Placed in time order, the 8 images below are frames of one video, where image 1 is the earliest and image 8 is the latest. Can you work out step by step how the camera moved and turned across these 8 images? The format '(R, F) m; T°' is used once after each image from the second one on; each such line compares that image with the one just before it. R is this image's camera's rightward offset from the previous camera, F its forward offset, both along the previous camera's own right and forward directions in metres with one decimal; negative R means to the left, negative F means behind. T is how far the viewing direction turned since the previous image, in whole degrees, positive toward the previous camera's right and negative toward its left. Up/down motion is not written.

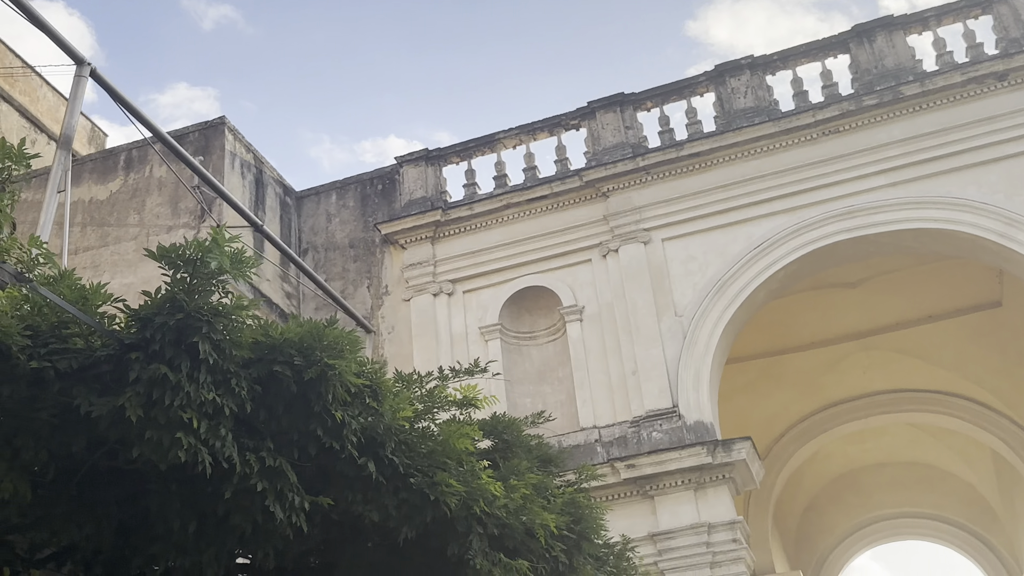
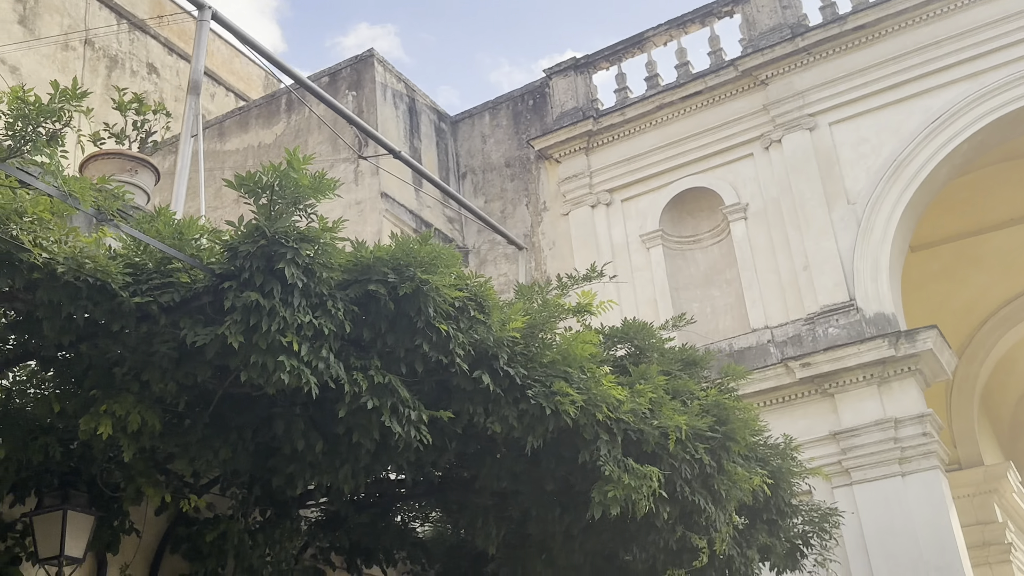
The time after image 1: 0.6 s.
(+0.3, +0.2) m; -11°
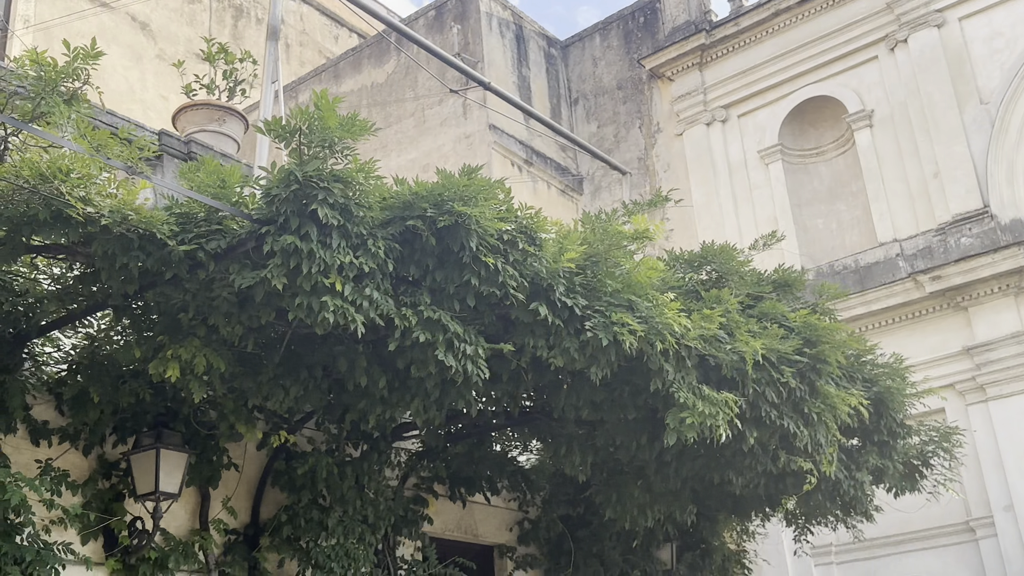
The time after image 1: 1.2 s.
(+0.3, +0.1) m; -8°
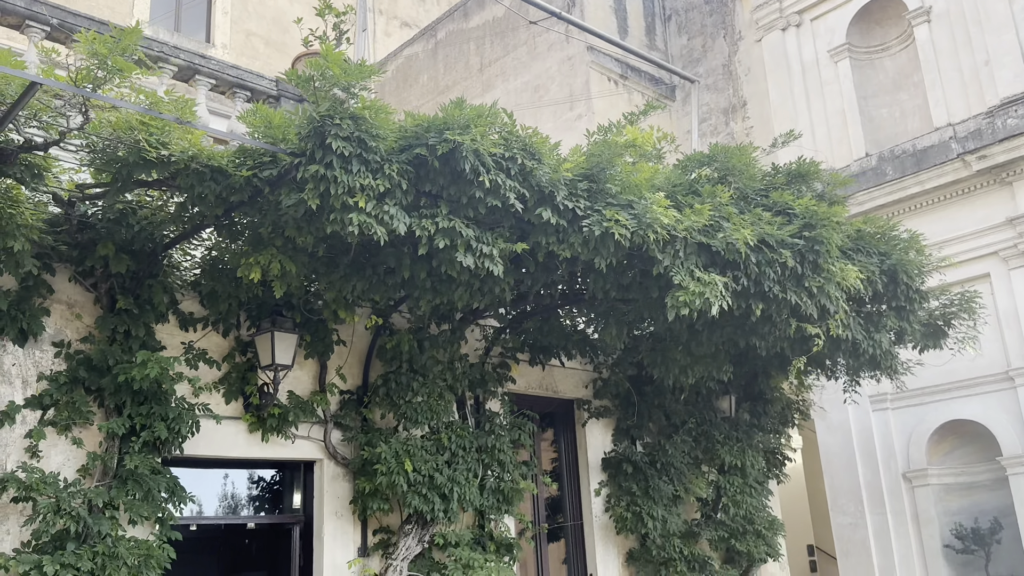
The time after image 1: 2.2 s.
(+0.6, -0.9) m; -8°
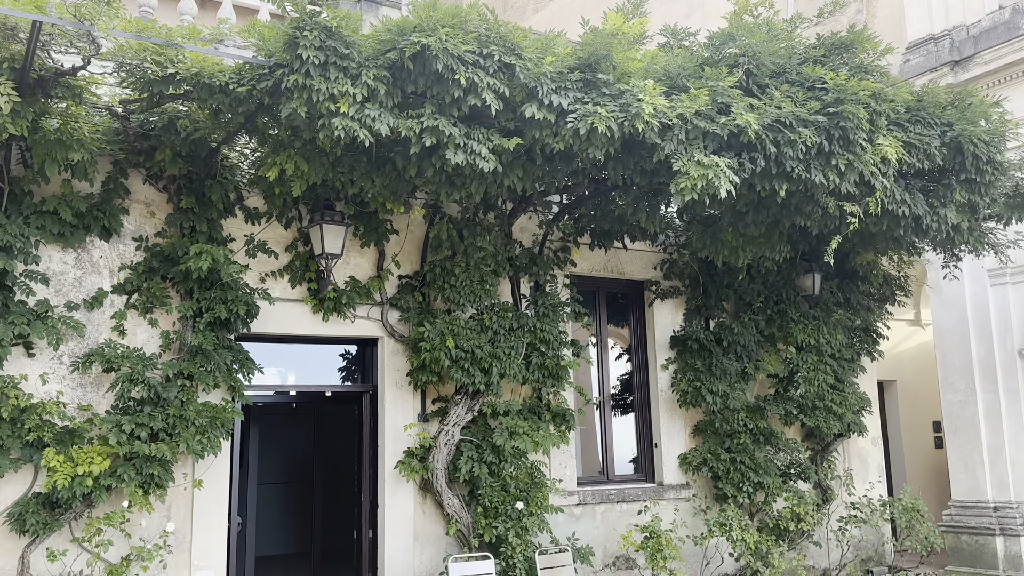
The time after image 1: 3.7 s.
(+1.1, -0.2) m; -12°
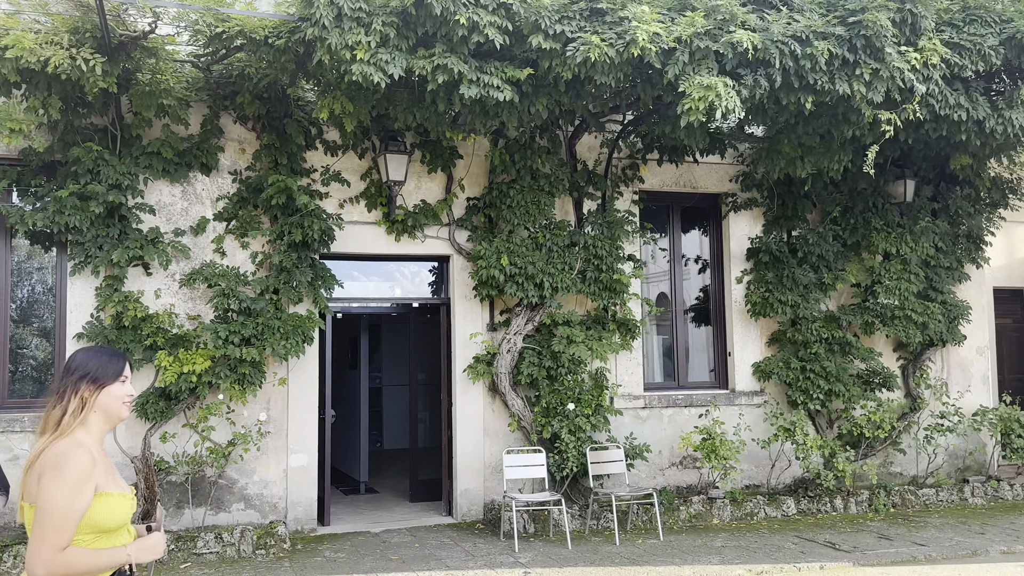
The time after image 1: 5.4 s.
(+1.1, -0.4) m; -12°
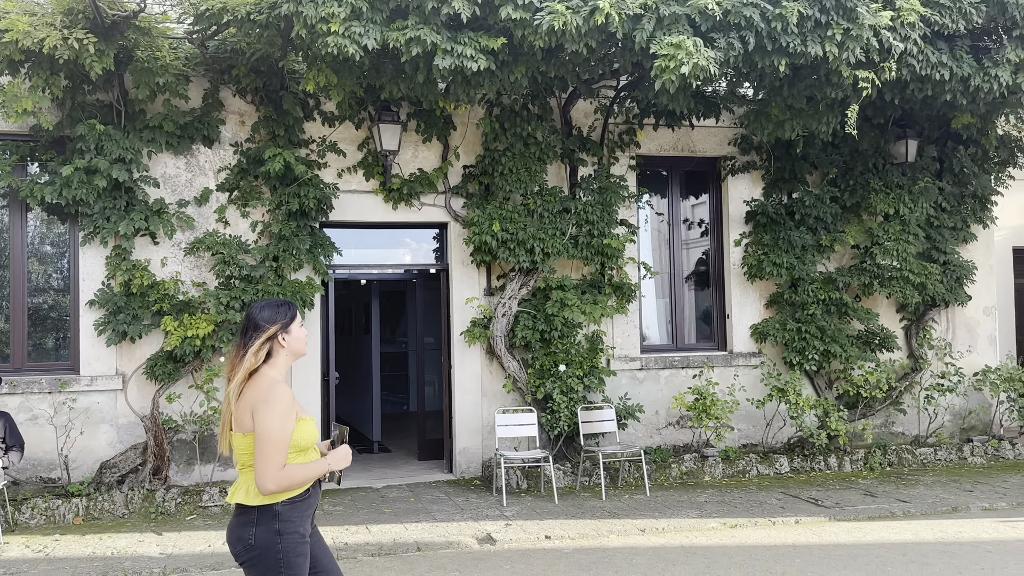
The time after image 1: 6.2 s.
(+0.5, -0.2) m; -3°
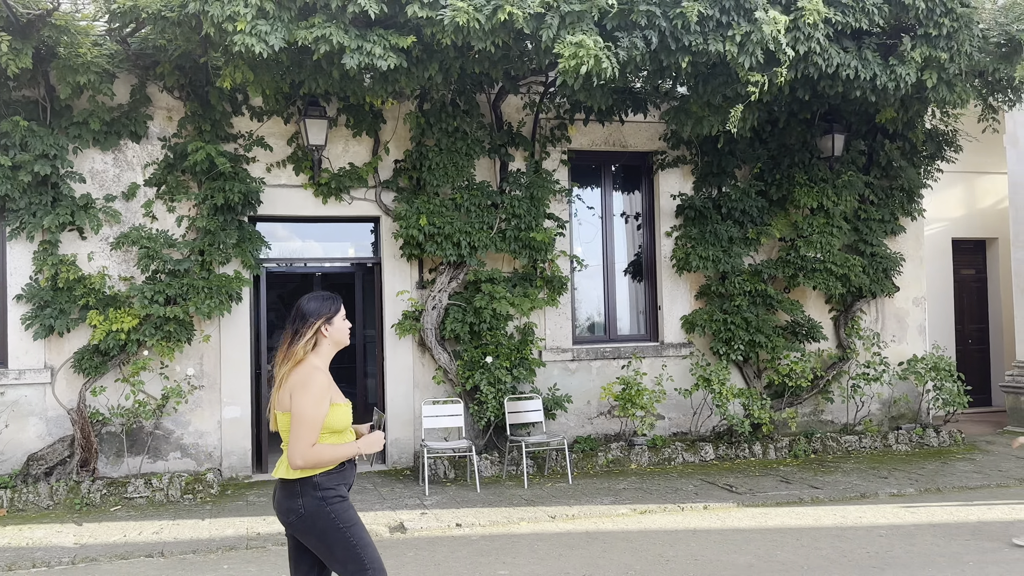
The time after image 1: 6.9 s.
(+0.5, -0.1) m; +1°
